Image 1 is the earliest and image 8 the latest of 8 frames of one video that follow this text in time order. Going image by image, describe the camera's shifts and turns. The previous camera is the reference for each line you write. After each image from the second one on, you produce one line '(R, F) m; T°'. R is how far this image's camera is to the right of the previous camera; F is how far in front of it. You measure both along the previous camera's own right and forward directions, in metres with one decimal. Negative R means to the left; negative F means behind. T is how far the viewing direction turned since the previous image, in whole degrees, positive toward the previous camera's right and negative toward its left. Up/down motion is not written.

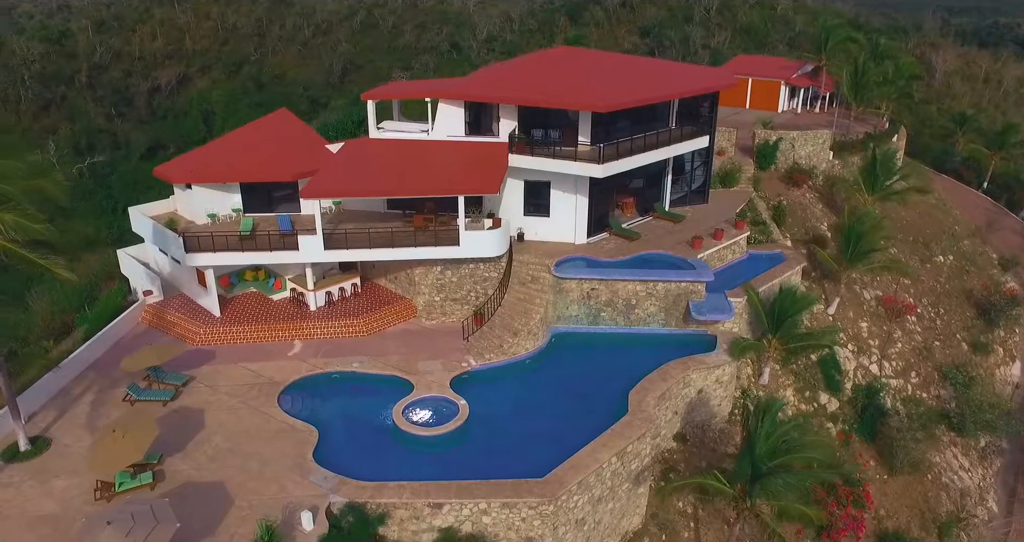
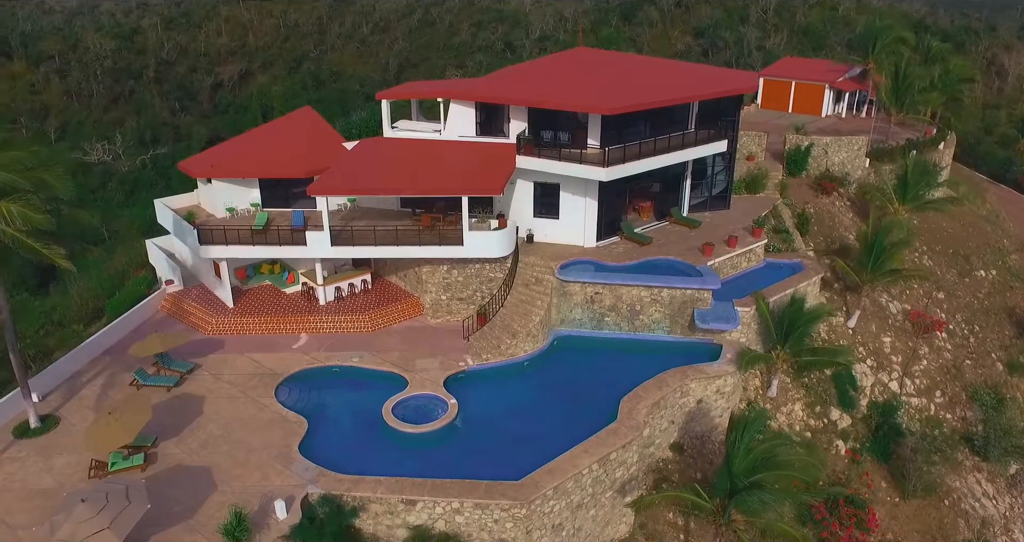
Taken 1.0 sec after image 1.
(+1.5, 0.0) m; -5°
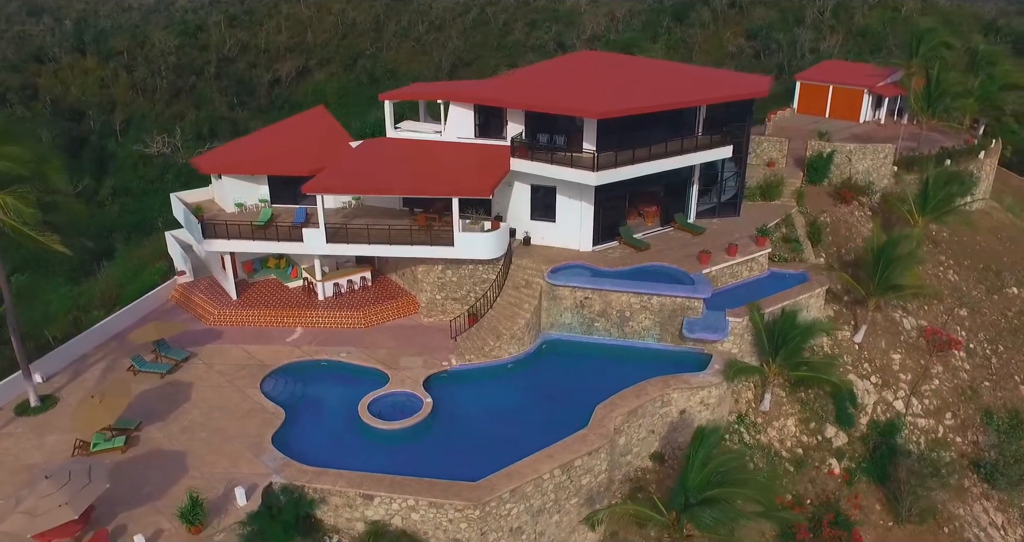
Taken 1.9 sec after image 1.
(+1.9, 0.0) m; -5°
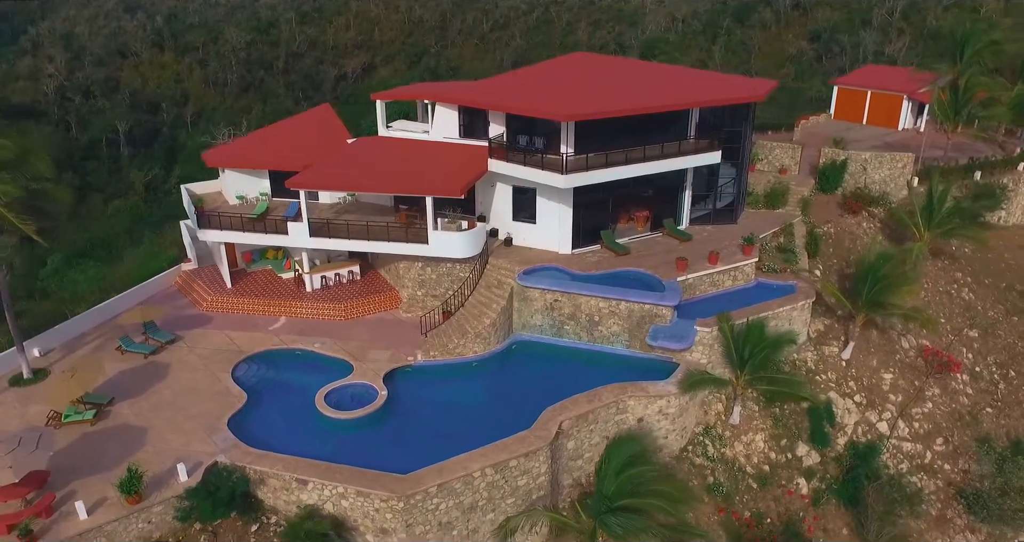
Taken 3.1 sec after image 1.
(+2.8, -0.1) m; -6°
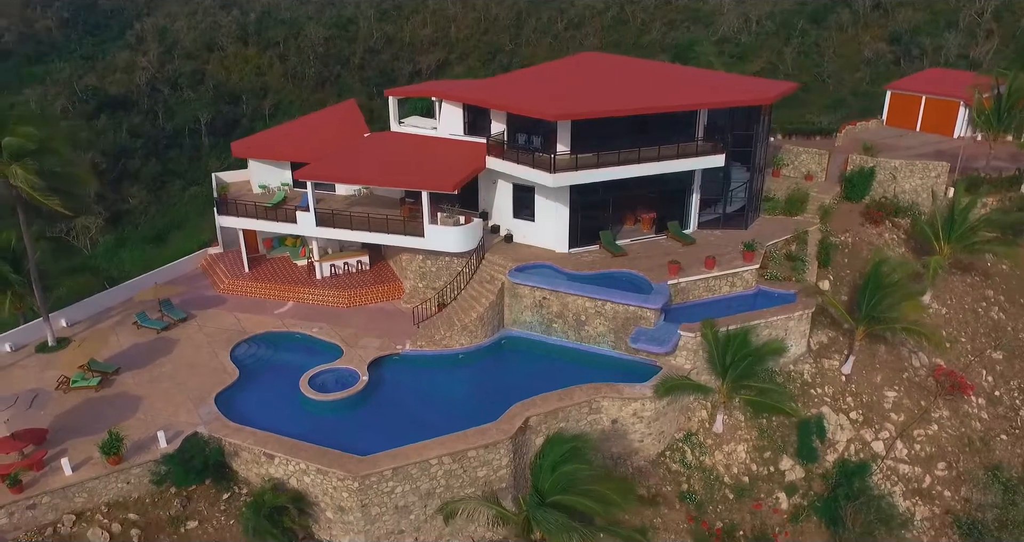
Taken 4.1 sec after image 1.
(+2.5, -0.2) m; -6°
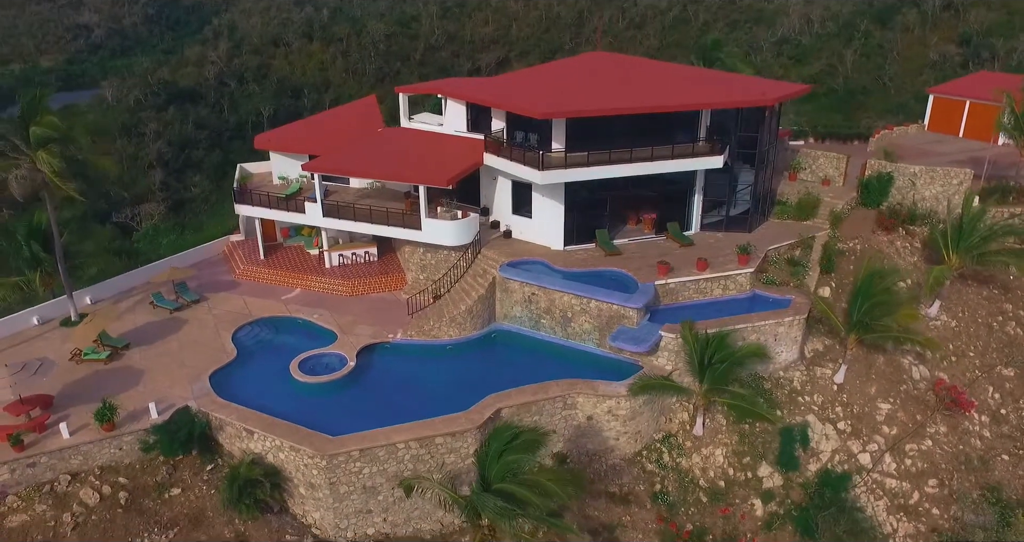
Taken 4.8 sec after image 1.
(+2.2, -0.3) m; -5°
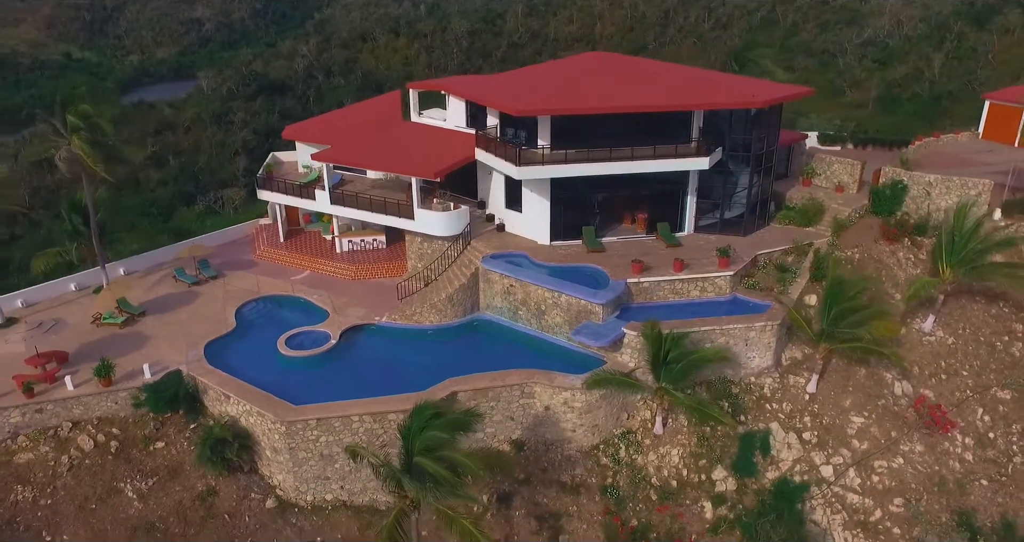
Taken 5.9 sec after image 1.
(+3.3, -0.5) m; -7°
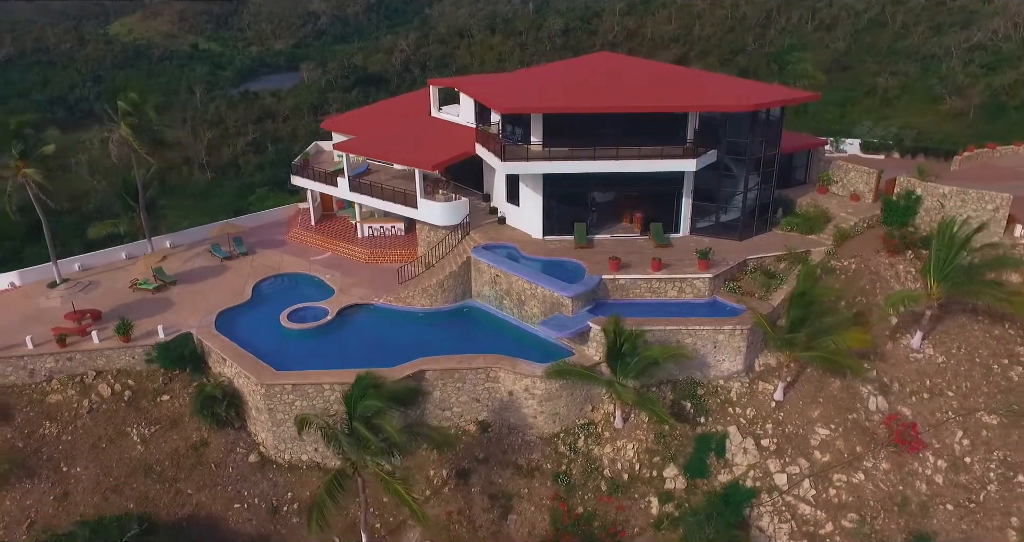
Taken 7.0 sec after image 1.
(+3.6, -0.6) m; -8°
